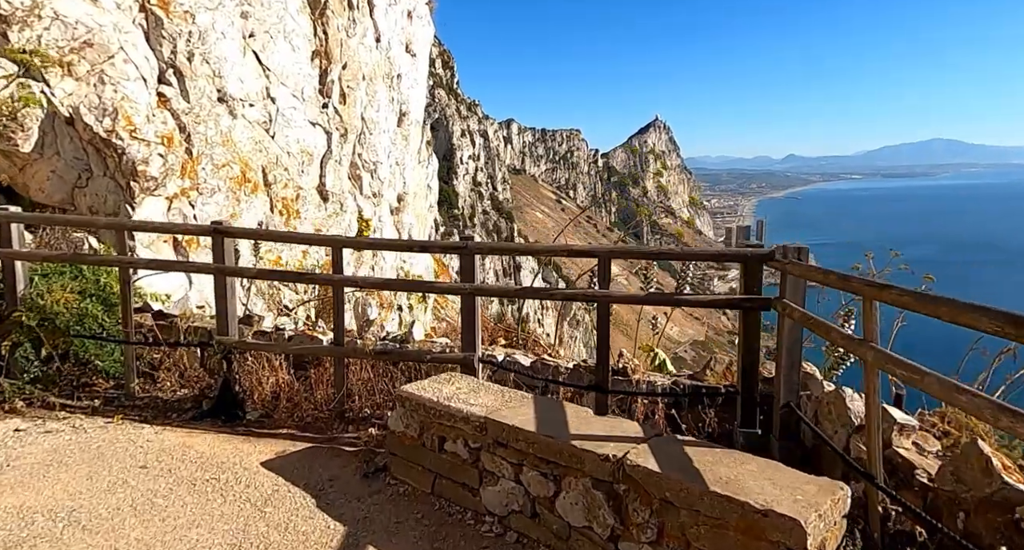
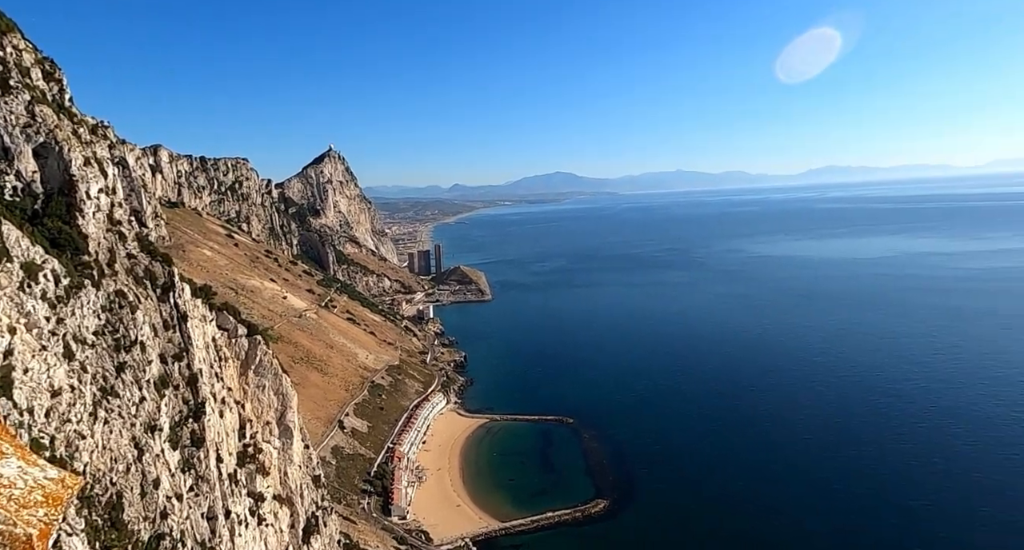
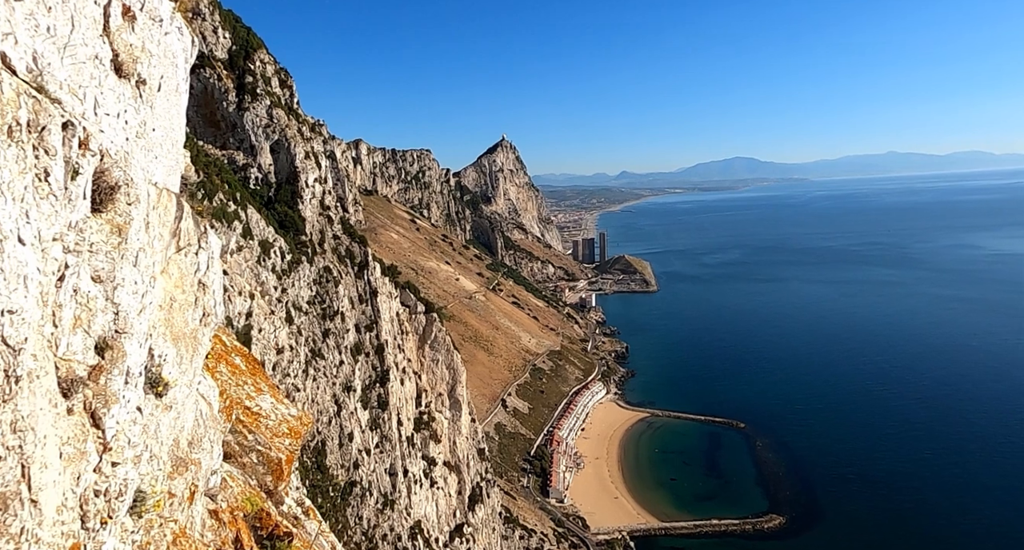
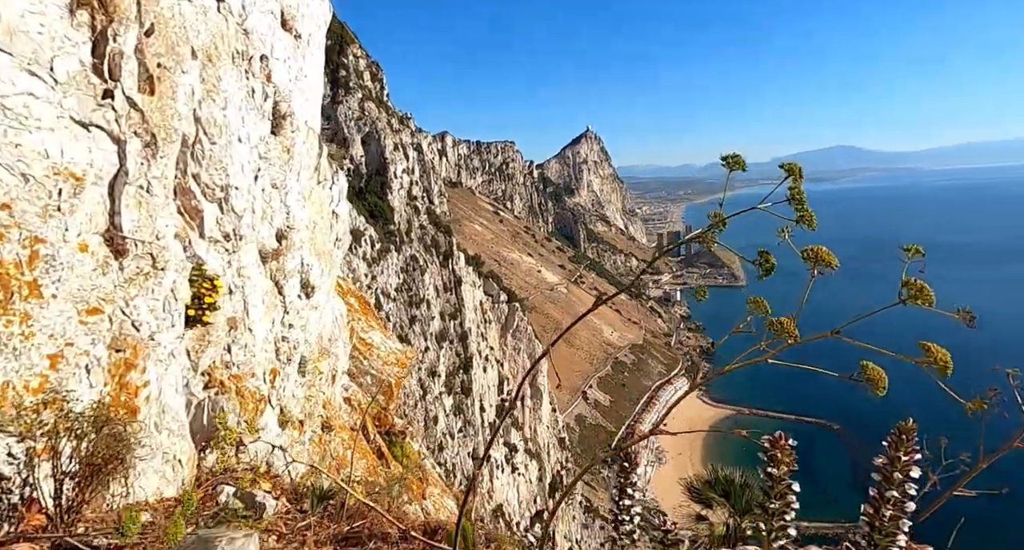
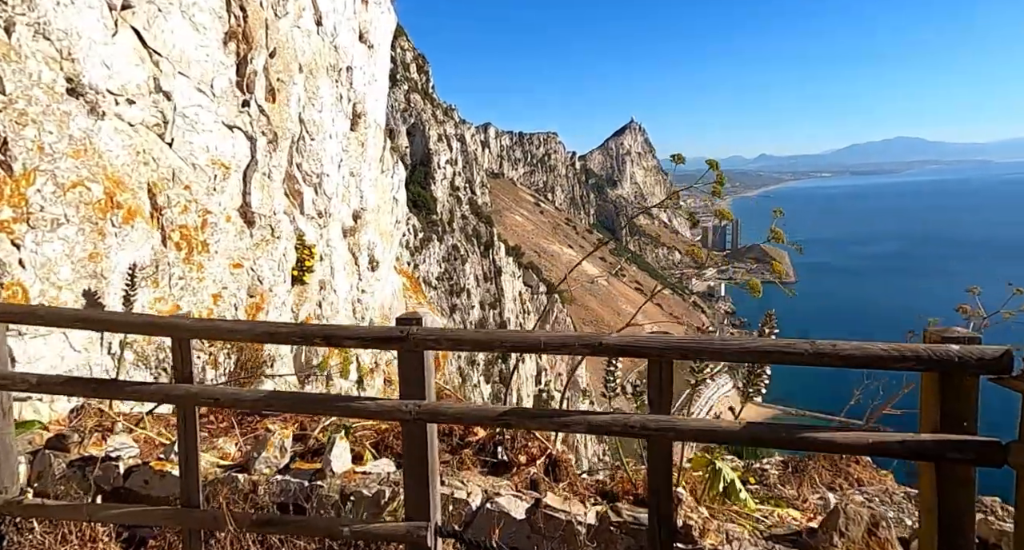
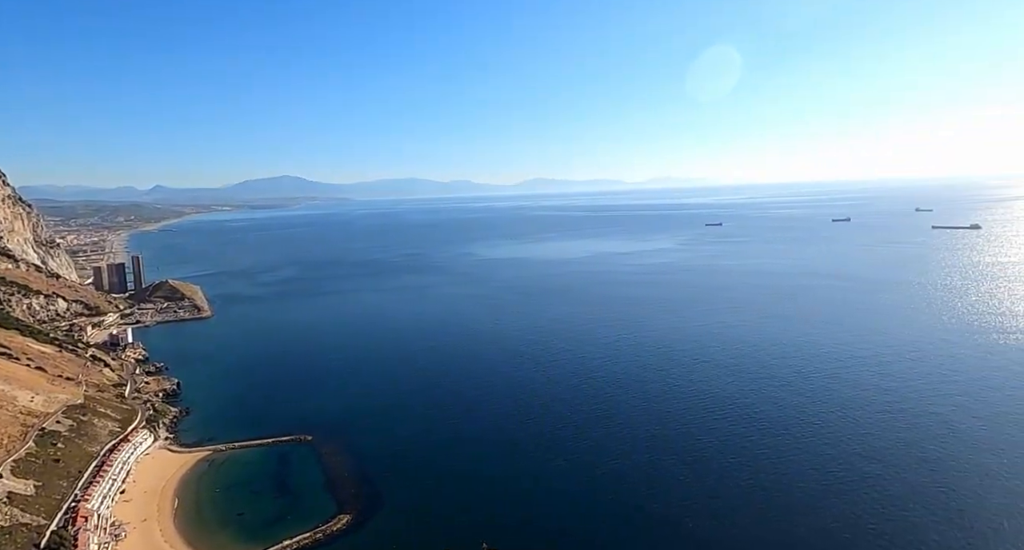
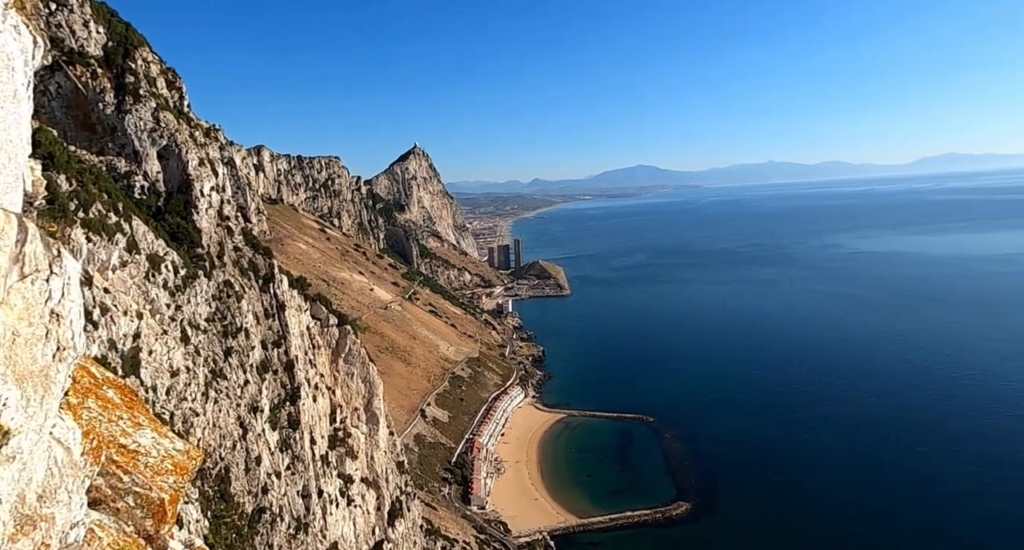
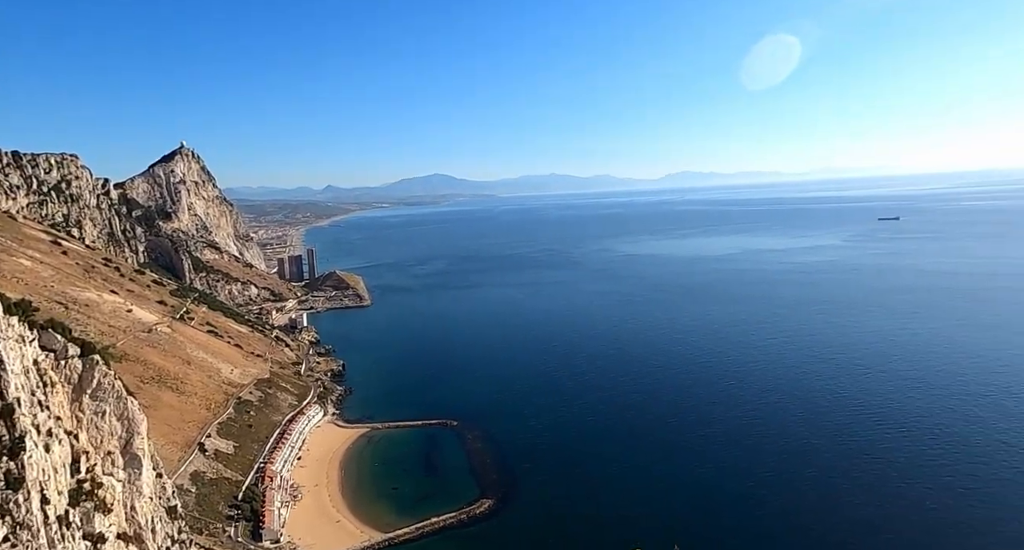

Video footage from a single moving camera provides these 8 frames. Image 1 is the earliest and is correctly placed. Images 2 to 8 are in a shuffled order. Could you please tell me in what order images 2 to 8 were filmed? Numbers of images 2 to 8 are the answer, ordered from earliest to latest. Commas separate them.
5, 4, 3, 7, 2, 8, 6
